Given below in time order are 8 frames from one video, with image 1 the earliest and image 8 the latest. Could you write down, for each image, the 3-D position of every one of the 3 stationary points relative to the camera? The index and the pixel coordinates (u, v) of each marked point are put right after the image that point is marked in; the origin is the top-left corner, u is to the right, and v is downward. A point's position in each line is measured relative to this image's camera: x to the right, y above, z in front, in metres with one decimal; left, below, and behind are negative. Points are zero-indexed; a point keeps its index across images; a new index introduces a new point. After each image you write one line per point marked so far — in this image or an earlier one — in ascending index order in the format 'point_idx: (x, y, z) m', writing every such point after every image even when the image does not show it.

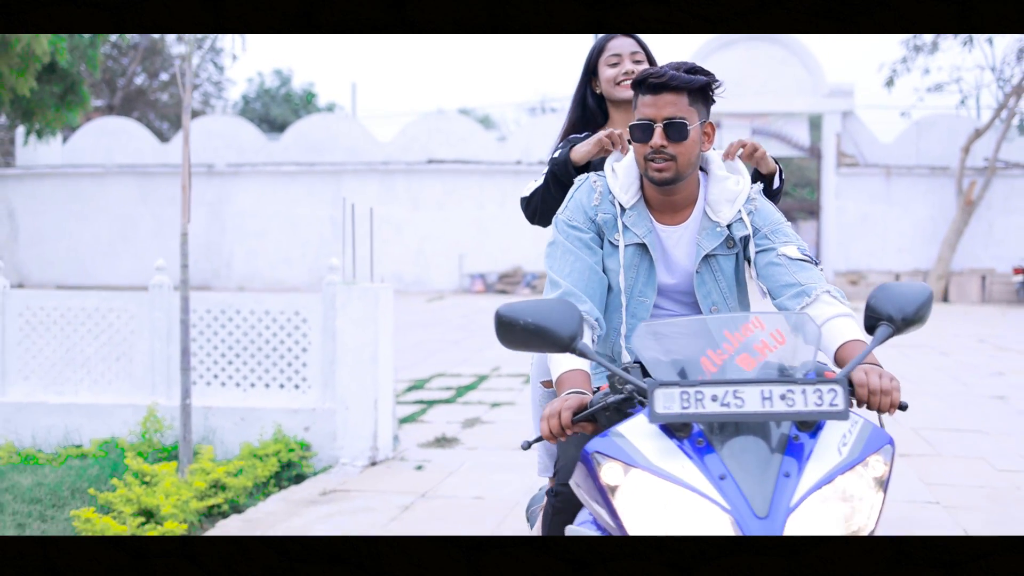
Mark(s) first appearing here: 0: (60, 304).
0: (-1.7, -0.1, +5.4) m
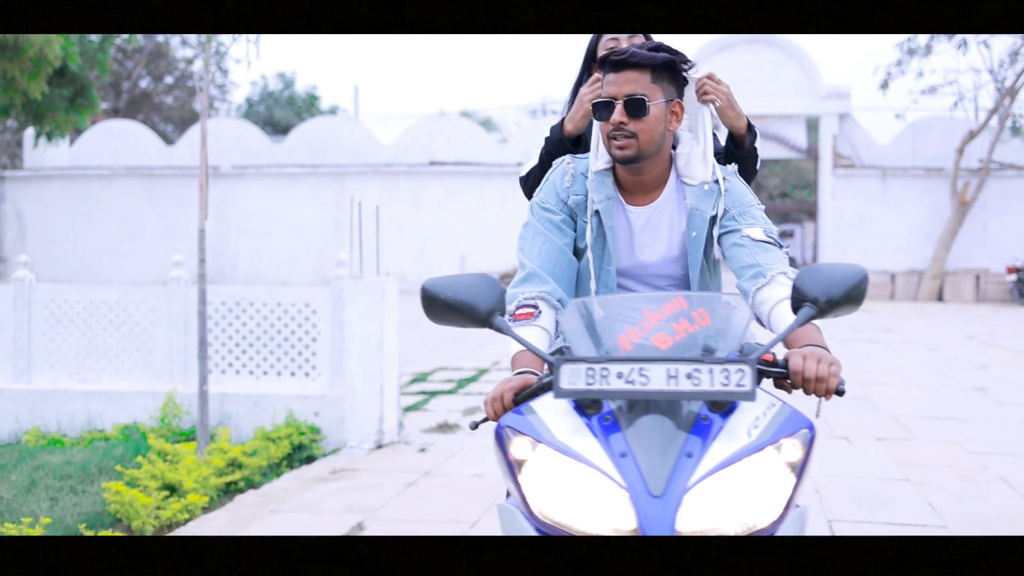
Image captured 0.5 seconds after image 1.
0: (-1.7, 0.0, +5.7) m
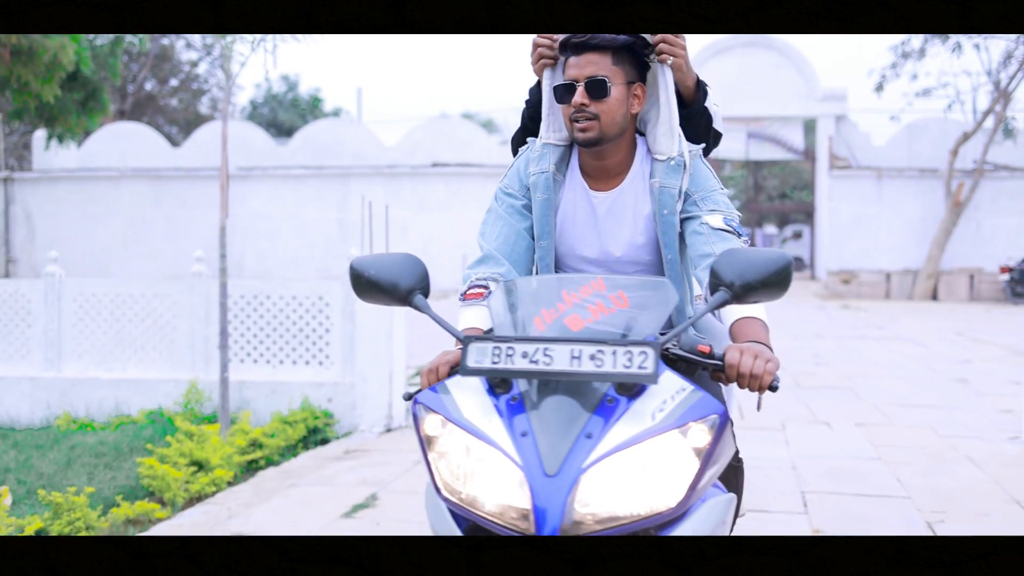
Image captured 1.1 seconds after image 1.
0: (-1.7, 0.0, +6.1) m
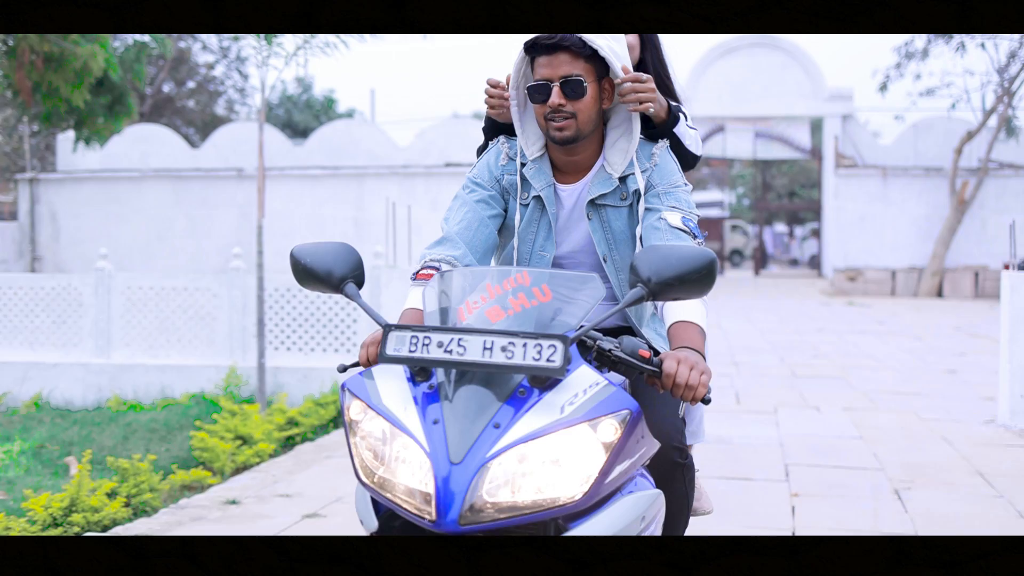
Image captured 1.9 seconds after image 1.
0: (-1.6, 0.0, +6.6) m
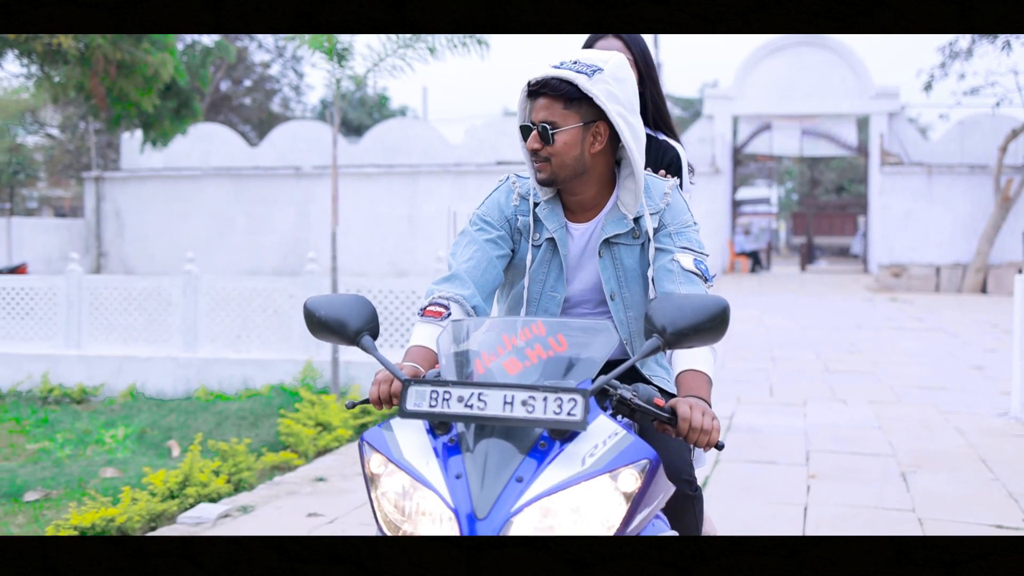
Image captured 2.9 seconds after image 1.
0: (-1.4, 0.0, +7.3) m
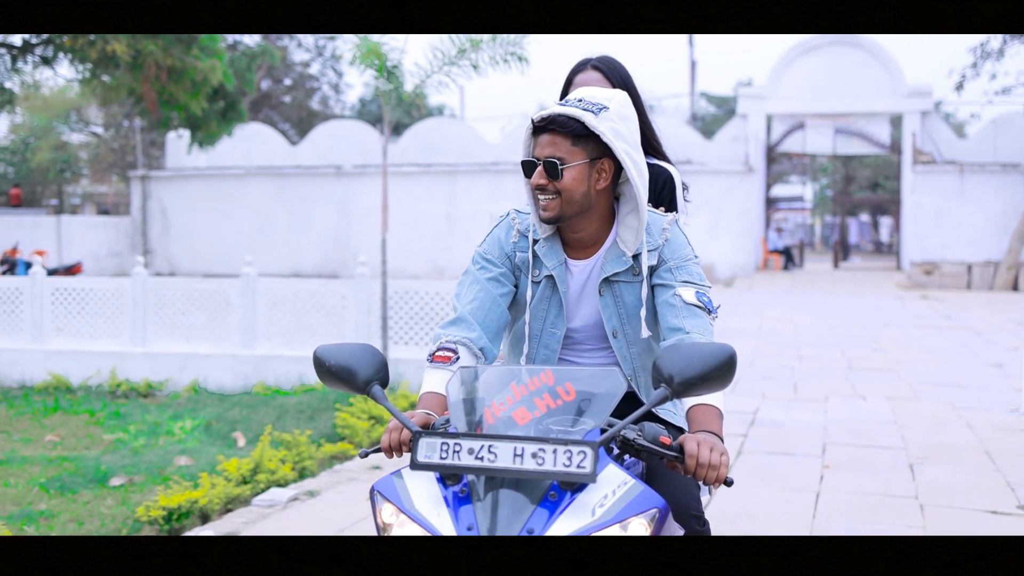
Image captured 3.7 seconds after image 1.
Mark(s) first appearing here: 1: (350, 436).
0: (-1.2, 0.0, +7.8) m
1: (-0.7, -0.6, +6.1) m
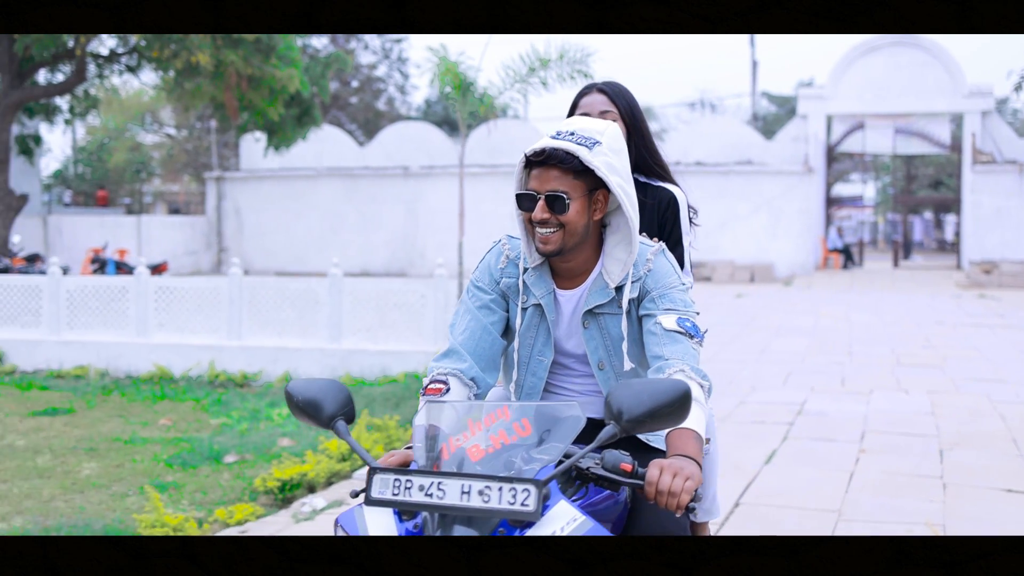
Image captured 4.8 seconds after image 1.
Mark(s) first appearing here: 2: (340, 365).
0: (-0.8, 0.0, +8.5) m
1: (-0.4, -0.6, +6.7) m
2: (-1.0, -0.5, +8.5) m
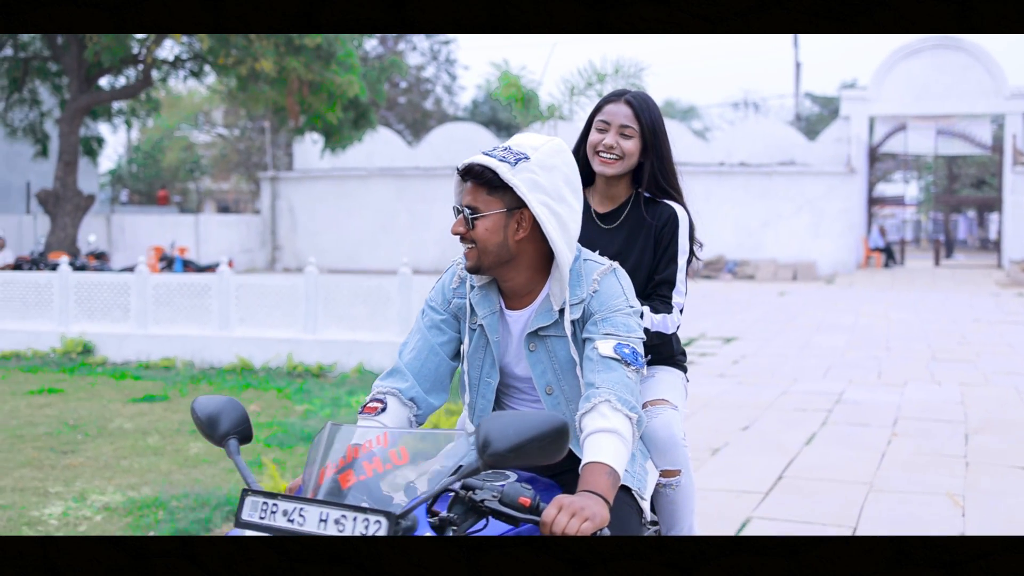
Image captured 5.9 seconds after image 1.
0: (-0.4, 0.0, +9.1) m
1: (-0.1, -0.6, +7.4) m
2: (-0.7, -0.4, +9.2) m
